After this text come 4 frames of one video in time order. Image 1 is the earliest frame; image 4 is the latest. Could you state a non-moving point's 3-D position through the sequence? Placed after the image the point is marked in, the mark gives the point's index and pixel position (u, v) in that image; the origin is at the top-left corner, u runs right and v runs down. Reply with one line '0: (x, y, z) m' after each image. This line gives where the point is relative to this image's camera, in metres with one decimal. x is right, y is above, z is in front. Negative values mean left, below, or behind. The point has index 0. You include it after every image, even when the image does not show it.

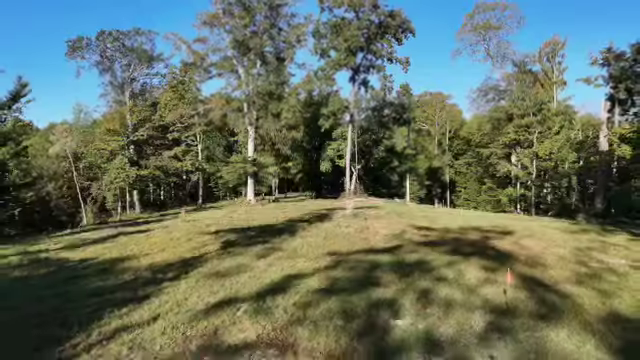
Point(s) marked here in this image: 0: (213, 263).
0: (-1.9, -1.5, +7.0) m
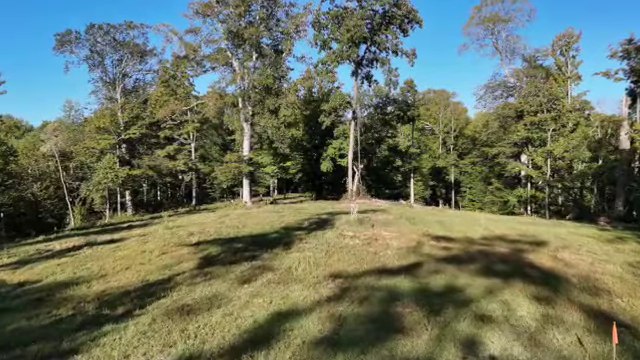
0: (-1.9, -1.5, +5.4) m
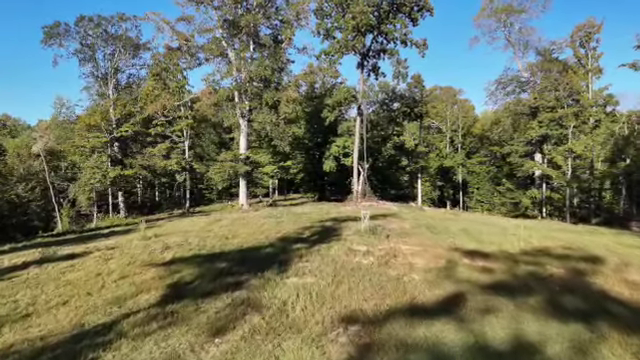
0: (-1.9, -1.6, +3.6) m
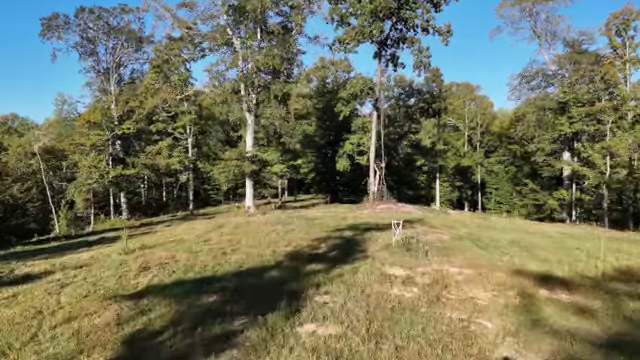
0: (-1.6, -1.6, +1.8) m
